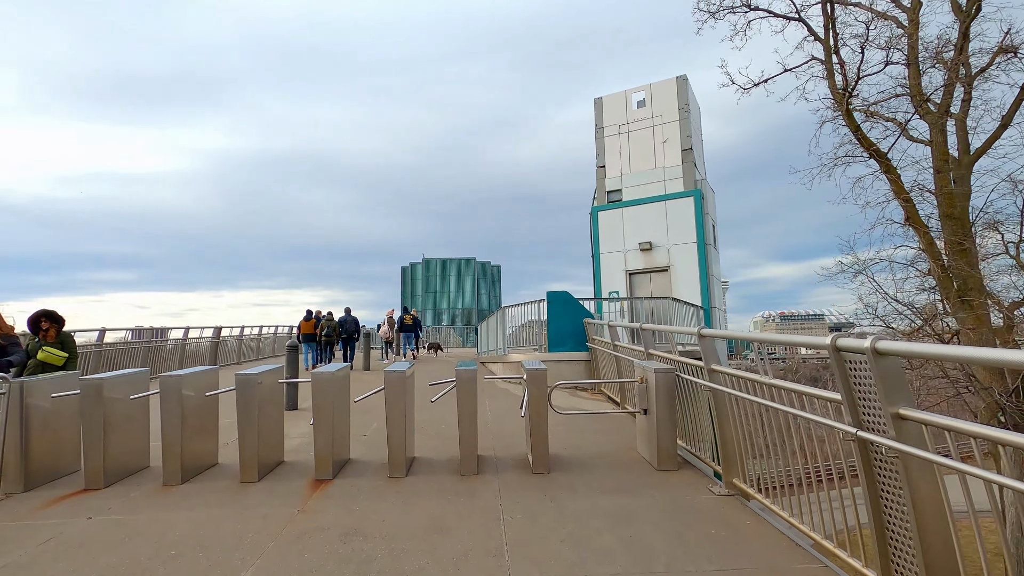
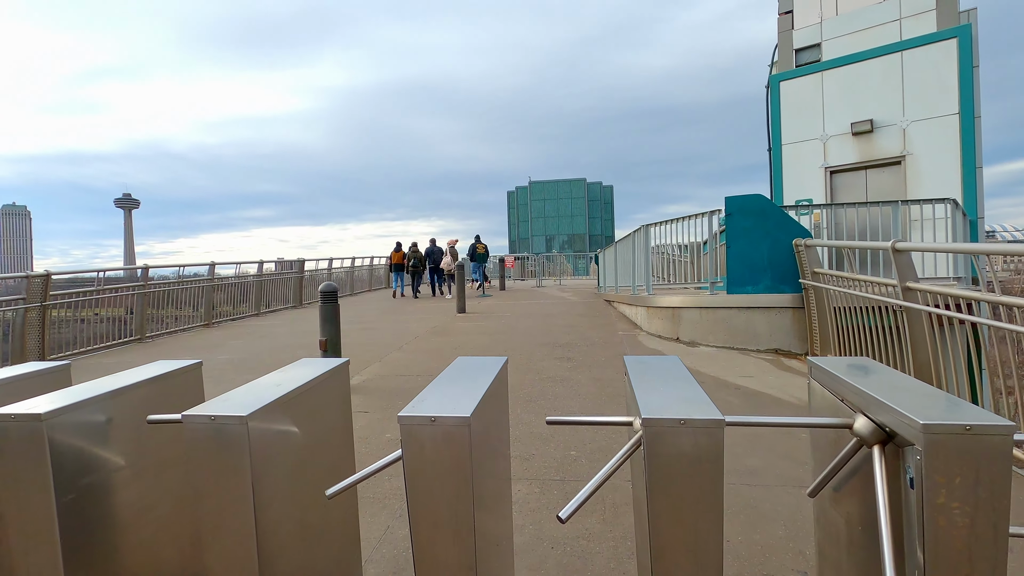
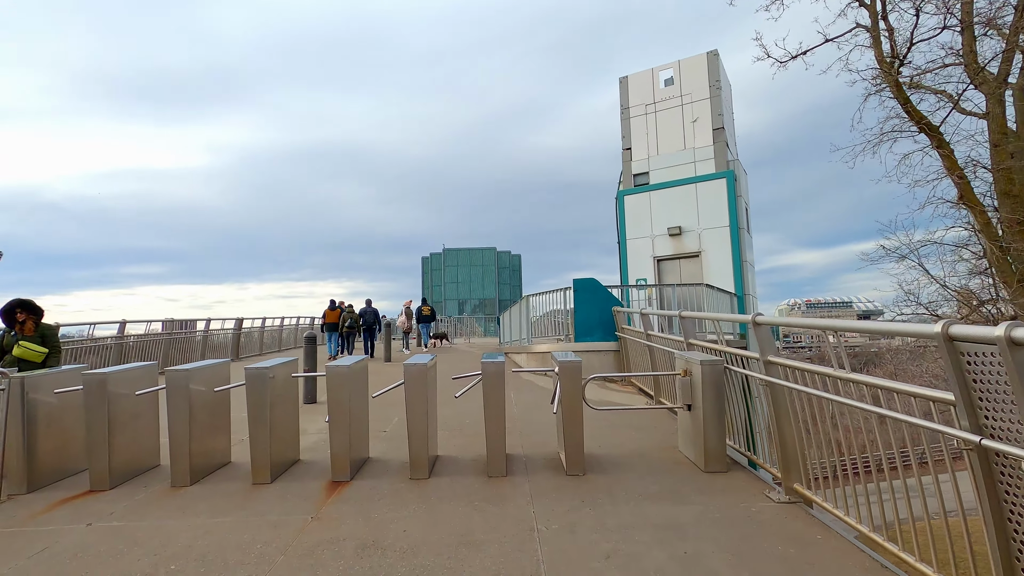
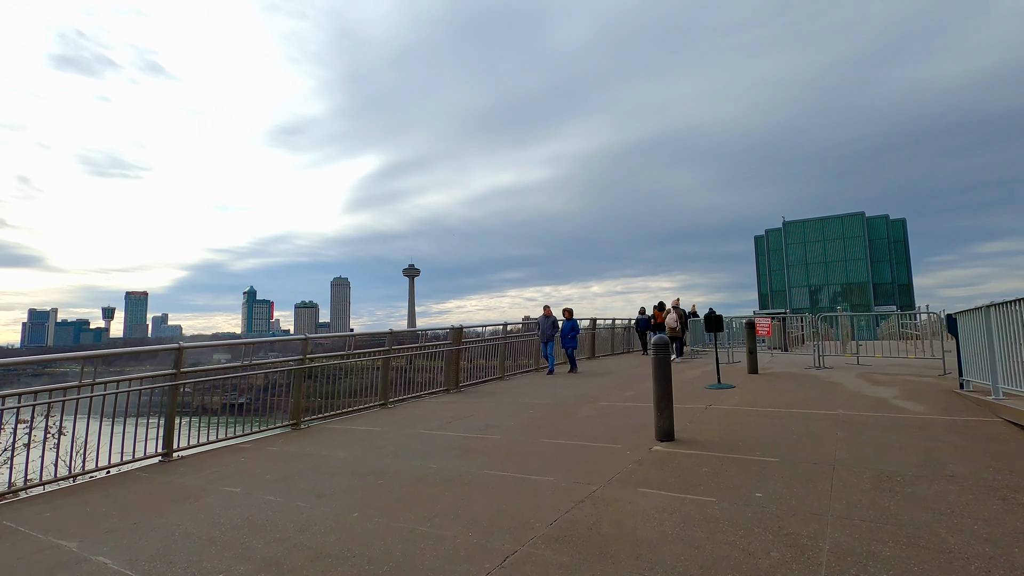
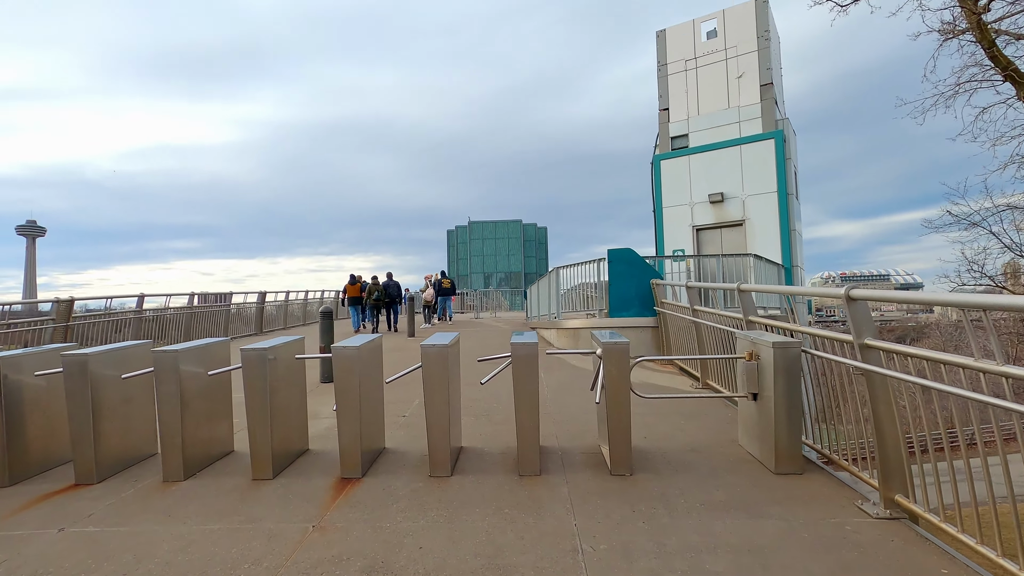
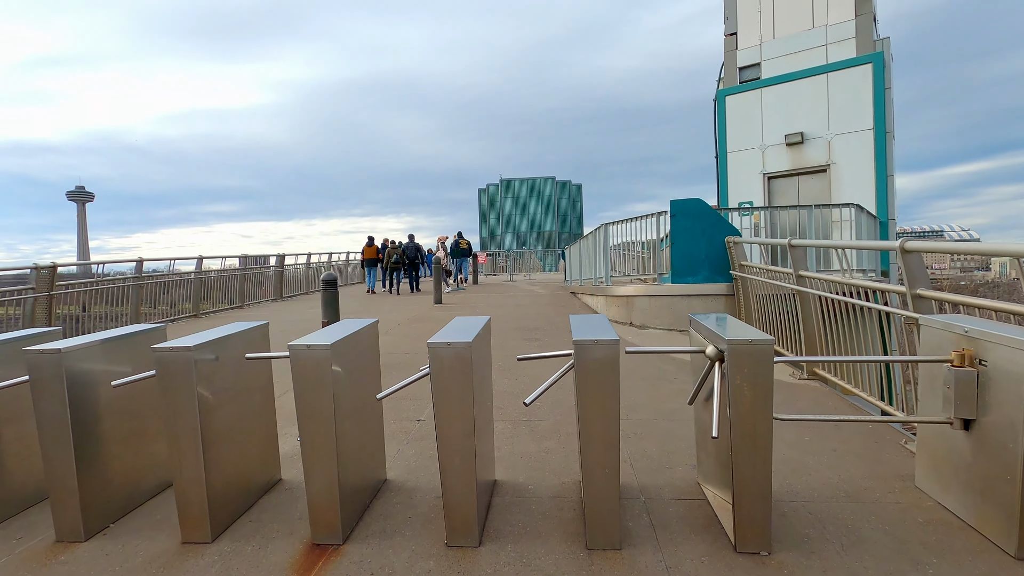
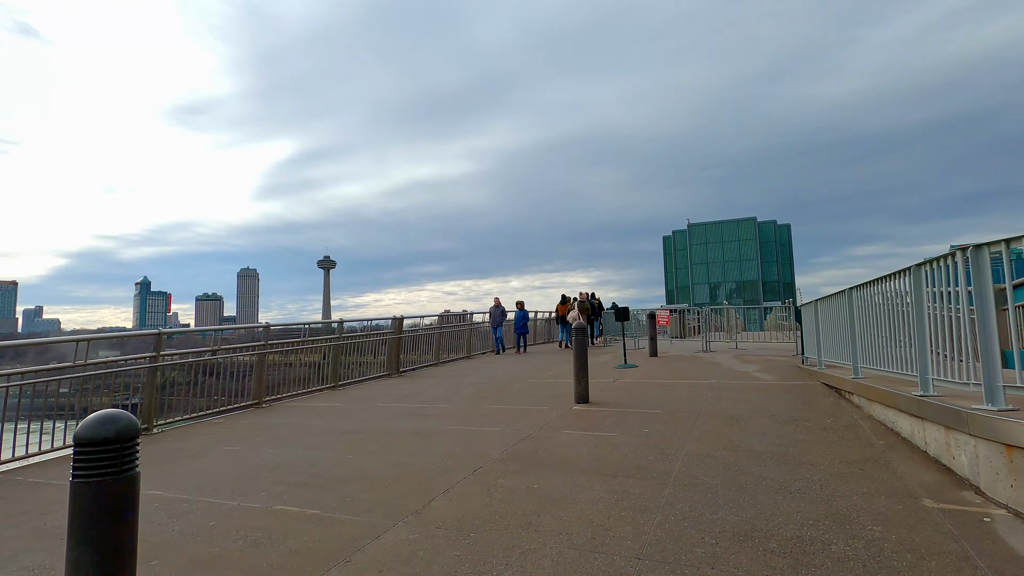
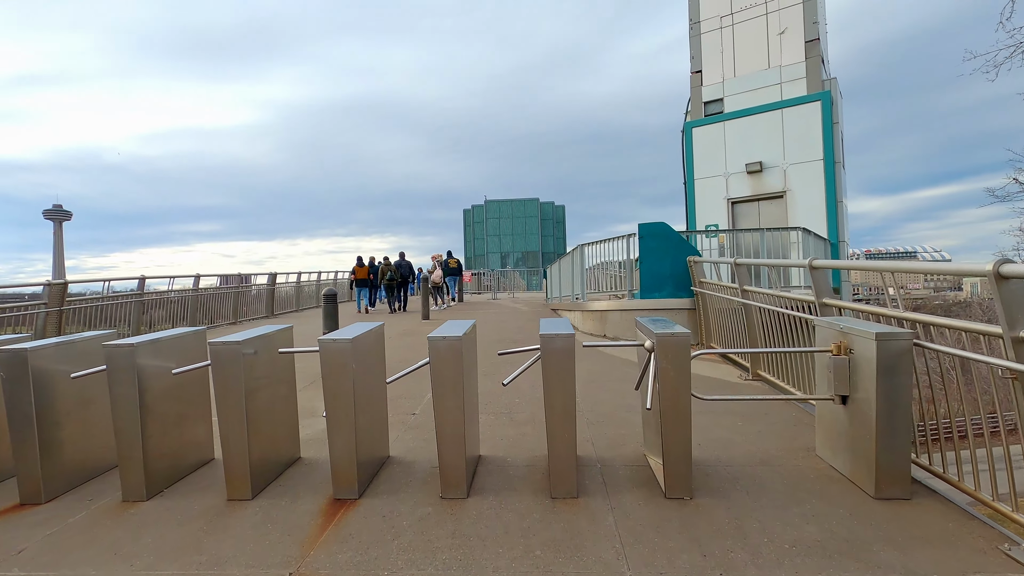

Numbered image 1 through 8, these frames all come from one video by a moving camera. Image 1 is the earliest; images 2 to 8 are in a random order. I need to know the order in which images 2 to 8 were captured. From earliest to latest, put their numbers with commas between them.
3, 5, 8, 6, 2, 7, 4
